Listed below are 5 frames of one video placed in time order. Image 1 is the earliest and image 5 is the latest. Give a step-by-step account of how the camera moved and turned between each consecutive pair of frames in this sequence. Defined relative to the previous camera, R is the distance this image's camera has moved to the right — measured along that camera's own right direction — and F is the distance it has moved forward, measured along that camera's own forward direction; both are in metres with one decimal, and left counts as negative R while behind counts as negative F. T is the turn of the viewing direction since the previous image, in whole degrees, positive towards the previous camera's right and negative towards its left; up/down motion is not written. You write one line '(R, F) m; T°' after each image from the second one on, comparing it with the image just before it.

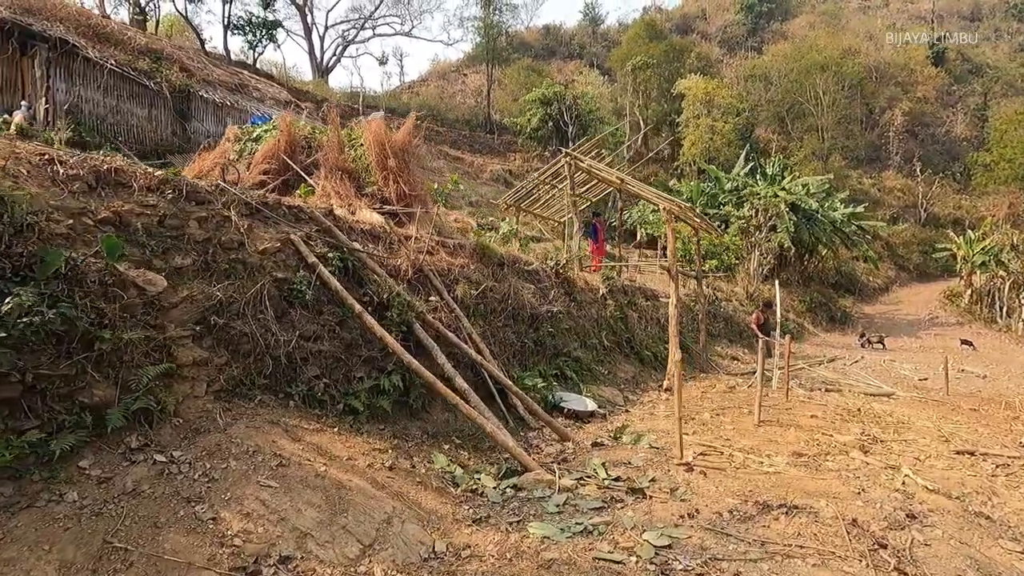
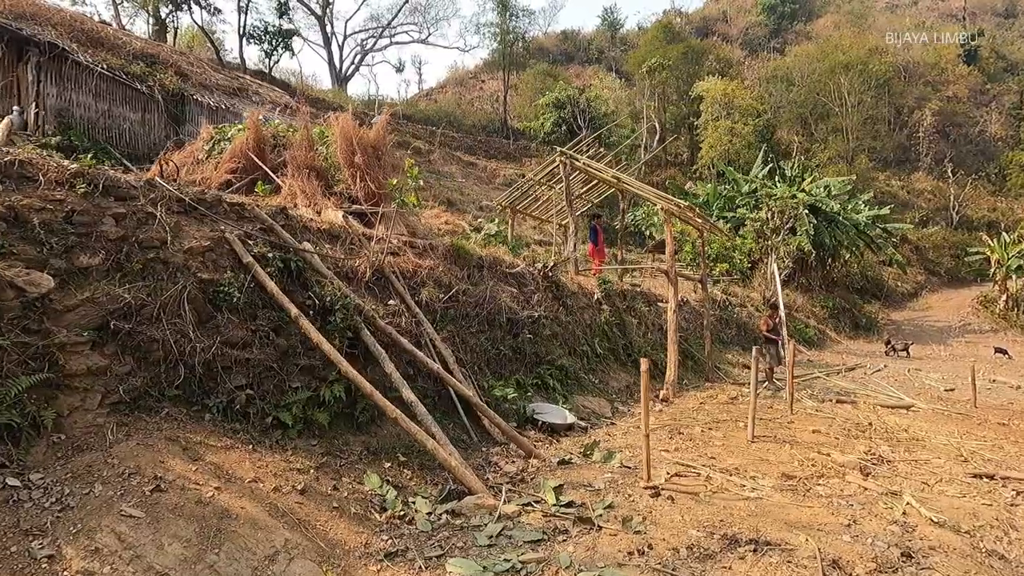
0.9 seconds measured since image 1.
(+0.6, +0.5) m; -2°
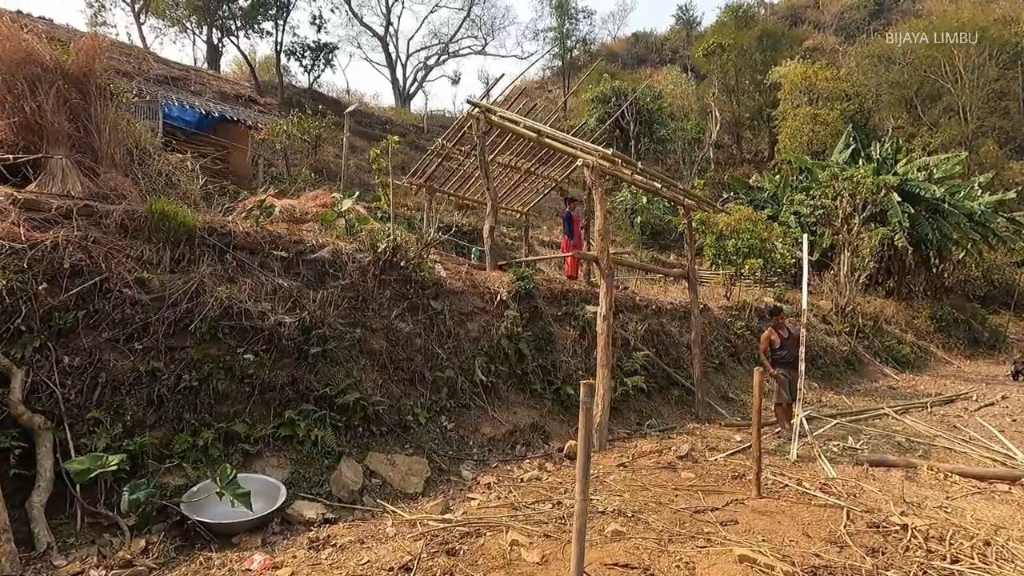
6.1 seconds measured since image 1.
(+3.0, +3.3) m; -9°
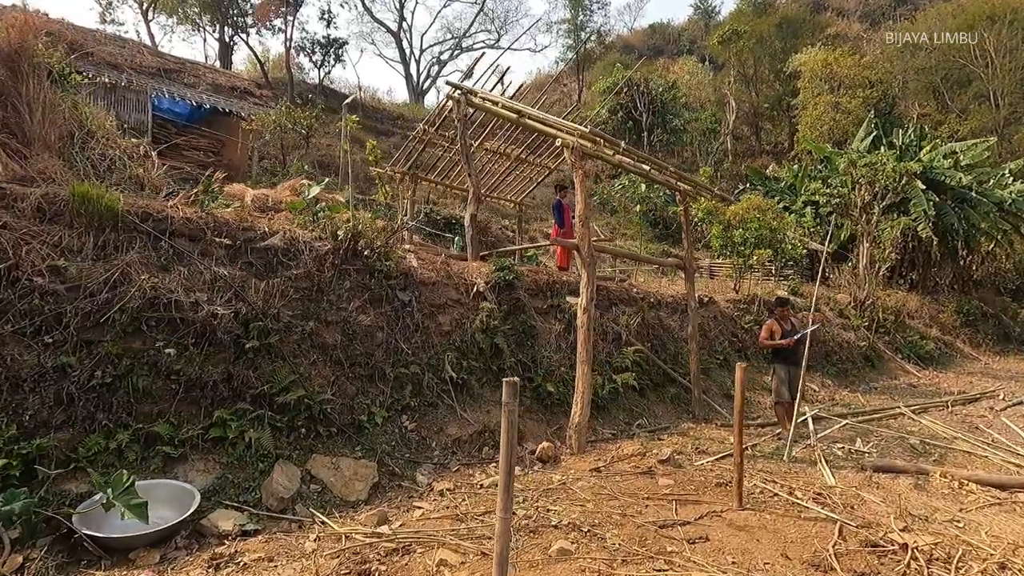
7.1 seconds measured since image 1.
(+0.5, +0.5) m; -2°
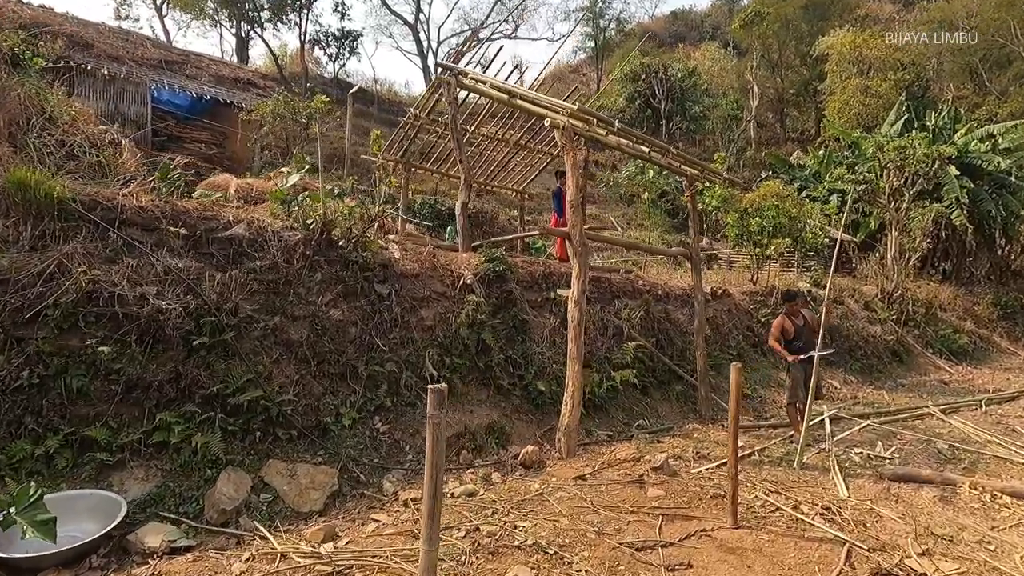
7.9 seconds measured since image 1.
(+0.4, +0.4) m; -2°
